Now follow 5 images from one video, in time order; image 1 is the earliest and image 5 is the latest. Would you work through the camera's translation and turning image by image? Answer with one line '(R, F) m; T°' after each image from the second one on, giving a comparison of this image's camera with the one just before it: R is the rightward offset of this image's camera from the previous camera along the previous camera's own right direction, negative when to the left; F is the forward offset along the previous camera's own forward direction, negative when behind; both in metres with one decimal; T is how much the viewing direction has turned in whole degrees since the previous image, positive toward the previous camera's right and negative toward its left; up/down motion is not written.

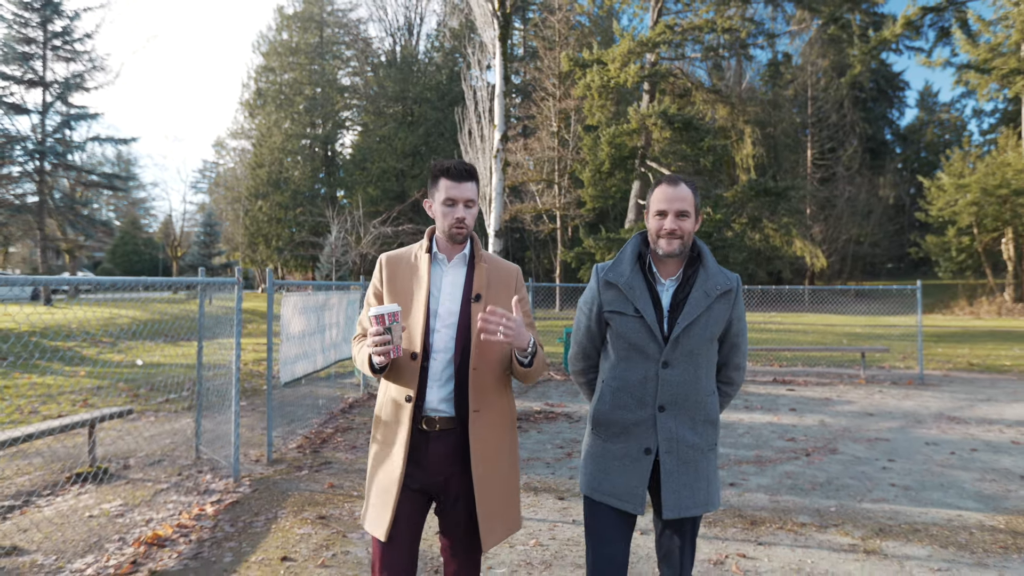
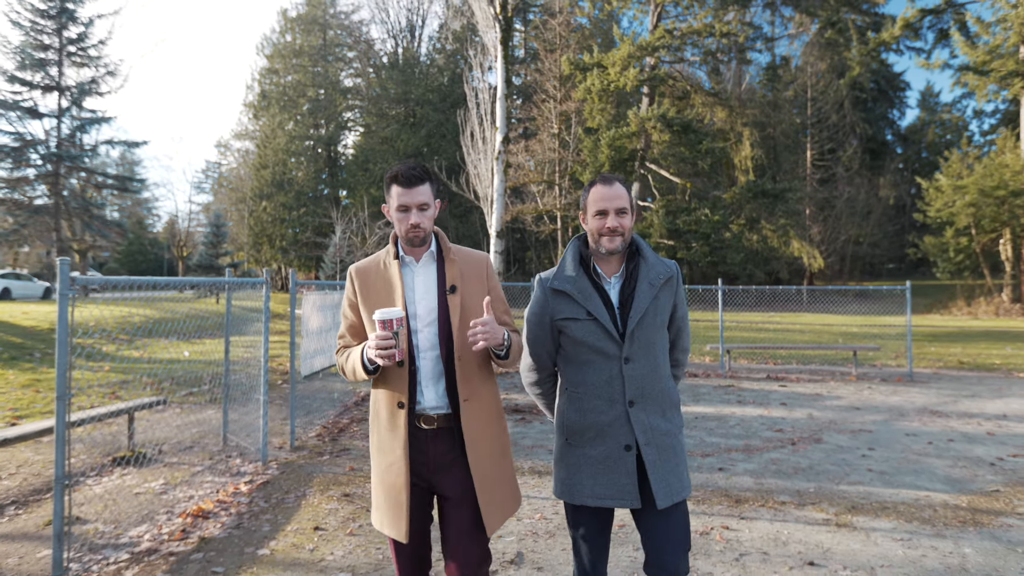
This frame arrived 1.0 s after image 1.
(0.0, -0.4) m; 0°
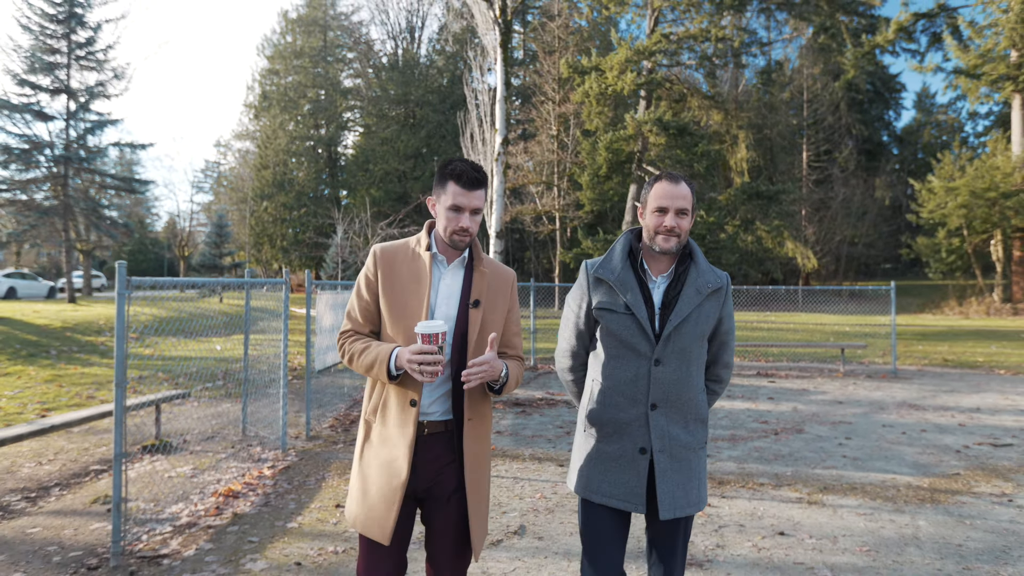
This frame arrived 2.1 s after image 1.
(0.0, -0.4) m; 0°
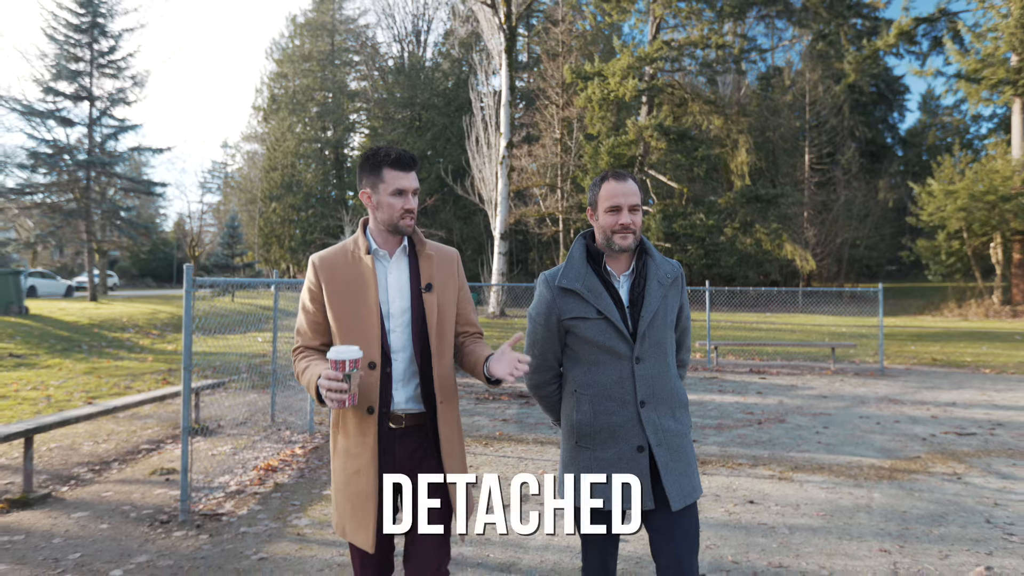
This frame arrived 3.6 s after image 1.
(0.0, -0.7) m; 0°
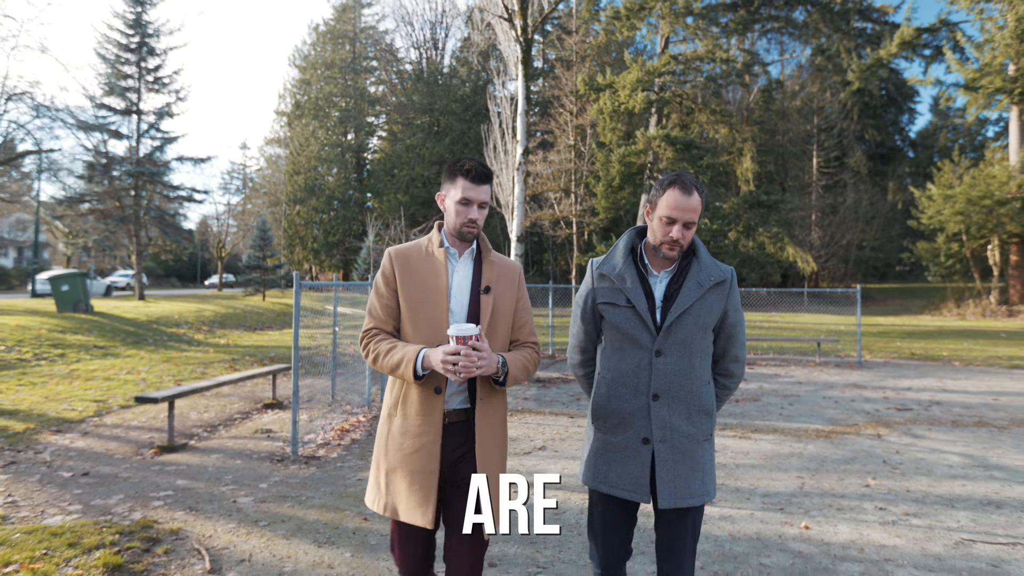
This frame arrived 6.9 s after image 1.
(-0.1, -1.6) m; -1°
